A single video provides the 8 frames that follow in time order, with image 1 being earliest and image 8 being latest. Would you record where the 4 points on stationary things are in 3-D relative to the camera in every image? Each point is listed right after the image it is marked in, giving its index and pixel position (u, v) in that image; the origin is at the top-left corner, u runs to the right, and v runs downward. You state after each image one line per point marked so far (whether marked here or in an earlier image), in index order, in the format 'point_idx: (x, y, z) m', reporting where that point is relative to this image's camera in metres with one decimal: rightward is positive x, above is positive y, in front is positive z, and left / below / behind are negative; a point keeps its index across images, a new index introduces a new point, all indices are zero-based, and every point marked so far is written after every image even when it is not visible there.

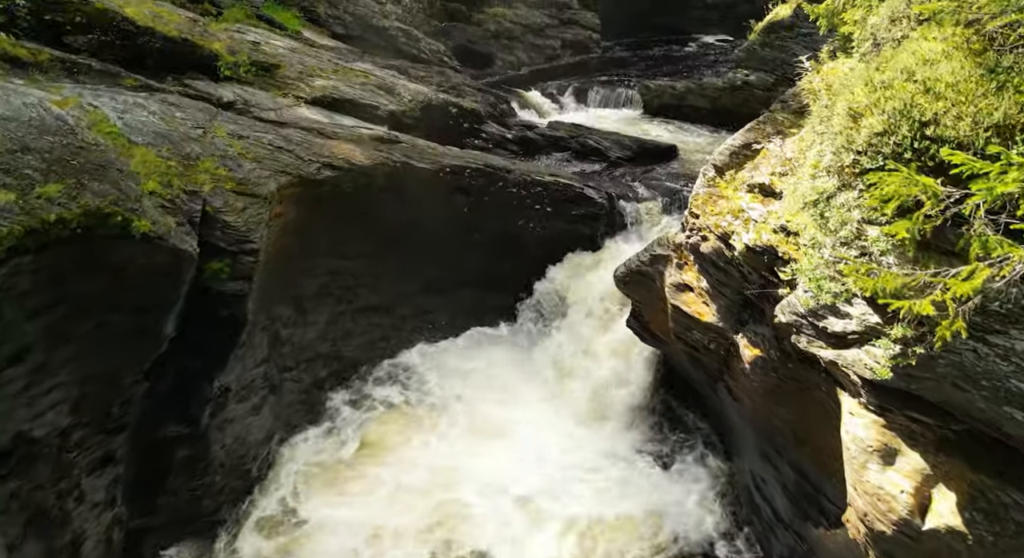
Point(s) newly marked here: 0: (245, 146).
0: (-4.0, +2.0, +8.3) m
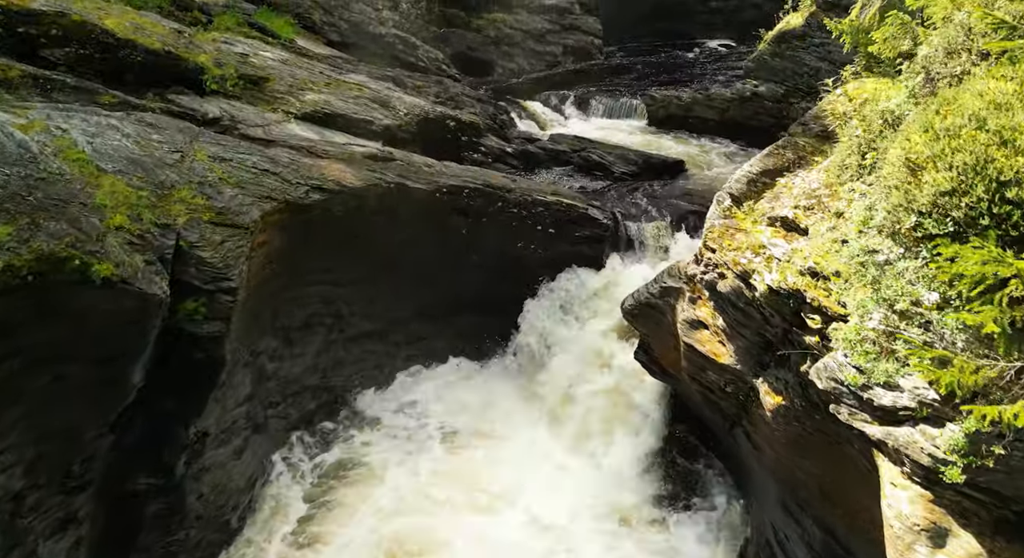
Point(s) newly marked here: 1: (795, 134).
0: (-4.0, +1.5, +7.8) m
1: (+3.6, +1.8, +7.1) m
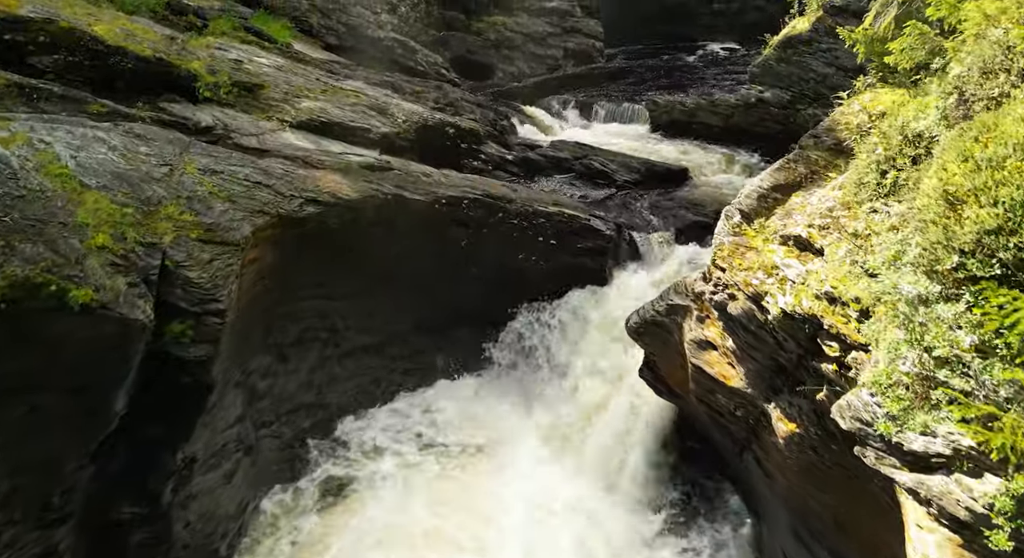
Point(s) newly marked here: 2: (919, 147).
0: (-4.0, +1.3, +7.5) m
1: (+3.6, +1.6, +6.9) m
2: (+3.6, +1.1, +4.9) m
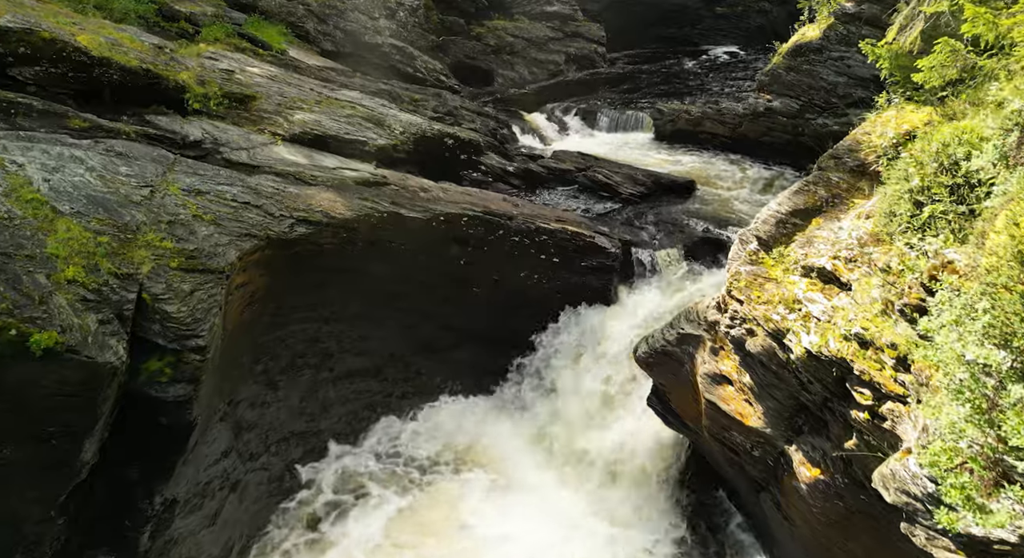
0: (-3.9, +0.9, +7.1) m
1: (+3.6, +1.3, +6.4) m
2: (+3.7, +0.8, +4.5) m
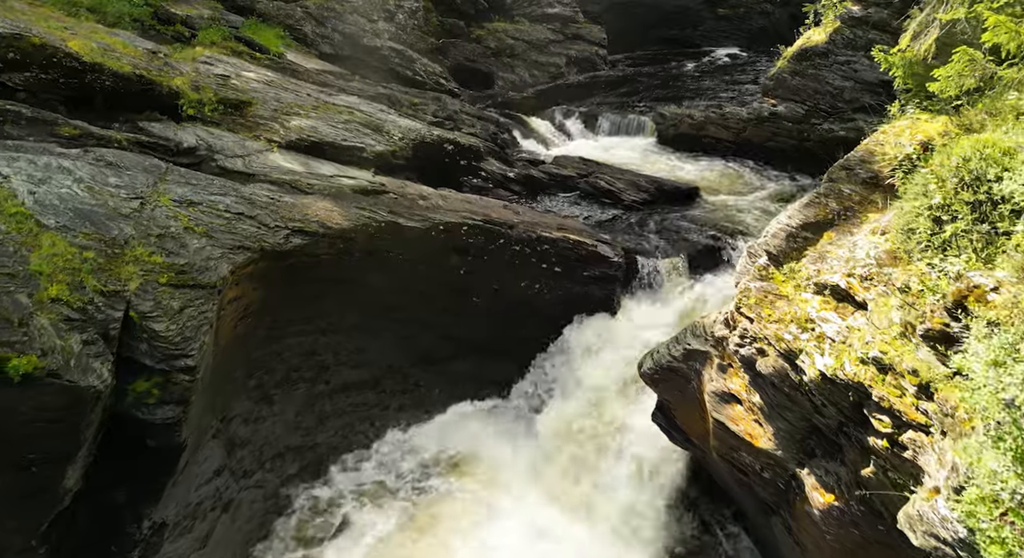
0: (-3.9, +0.8, +6.9) m
1: (+3.7, +1.1, +6.2) m
2: (+3.7, +0.6, +4.3) m
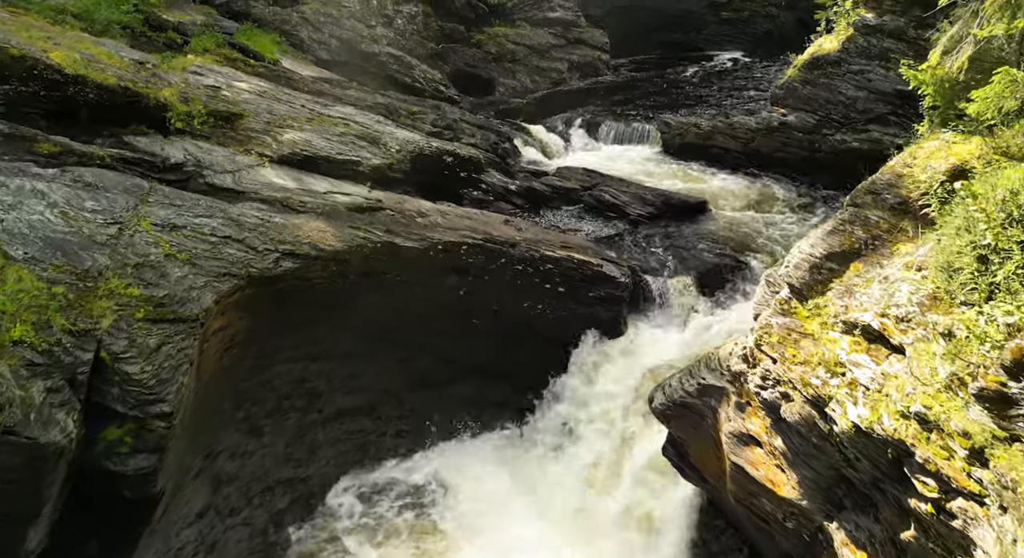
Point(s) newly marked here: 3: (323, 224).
0: (-3.9, +0.4, +6.5) m
1: (+3.7, +0.8, +5.8) m
2: (+3.7, +0.3, +3.9) m
3: (-2.7, +0.8, +8.1) m
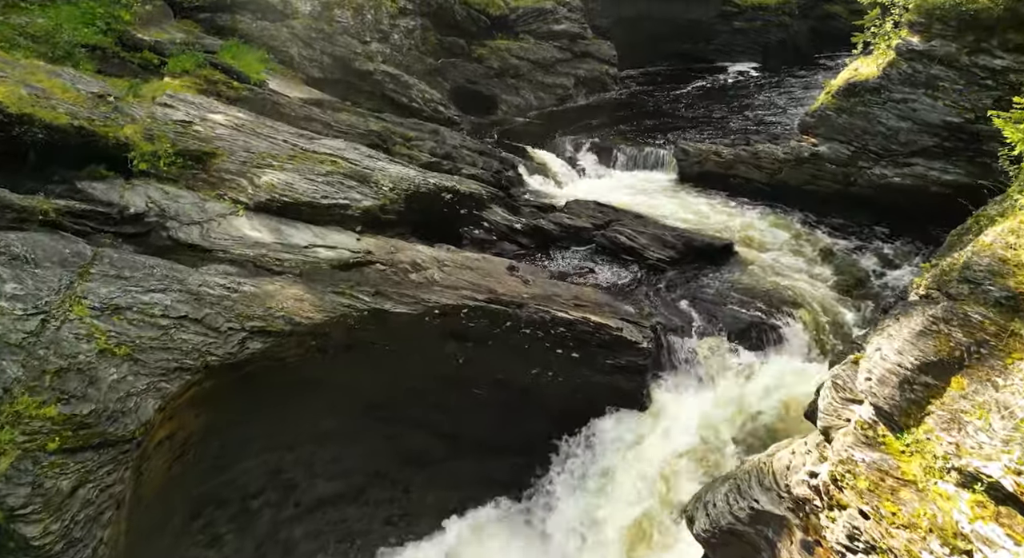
0: (-3.8, -0.5, +5.4) m
1: (+3.8, -0.2, +4.7) m
2: (+3.8, -0.6, +2.8) m
3: (-2.6, -0.2, +6.9) m
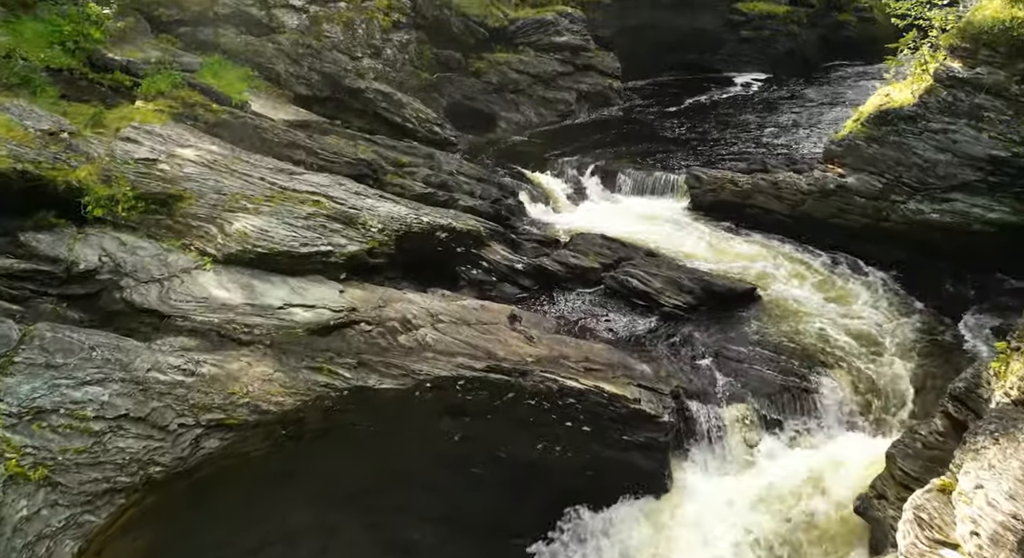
0: (-3.8, -1.3, +4.4) m
1: (+3.8, -0.9, +3.8) m
2: (+3.9, -1.4, +1.8) m
3: (-2.6, -1.0, +6.0) m
